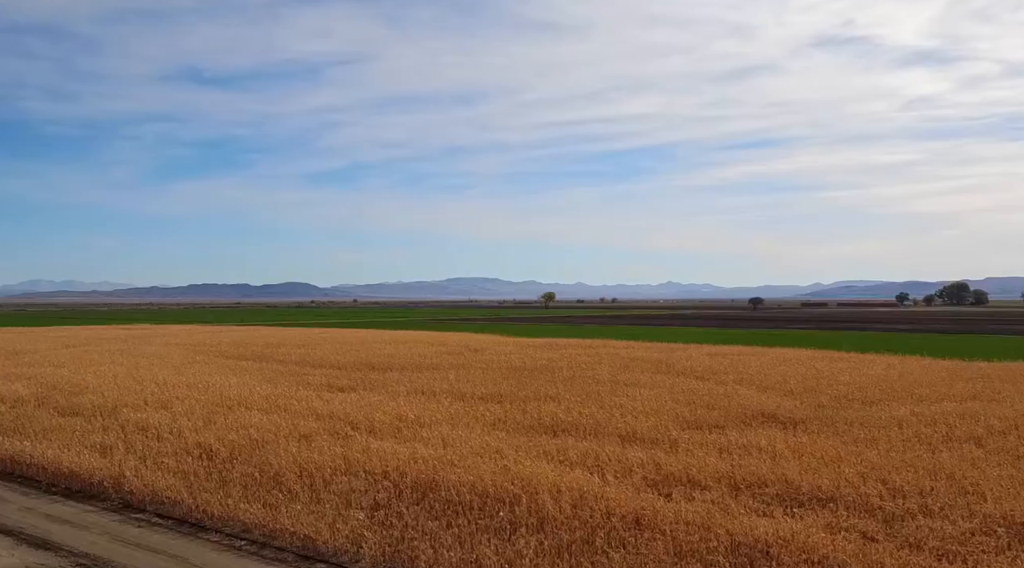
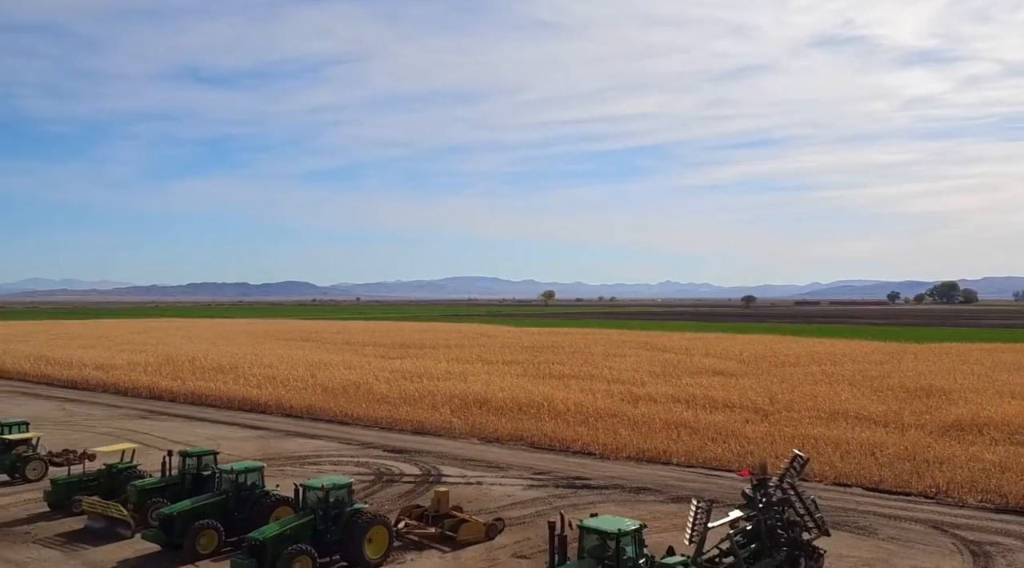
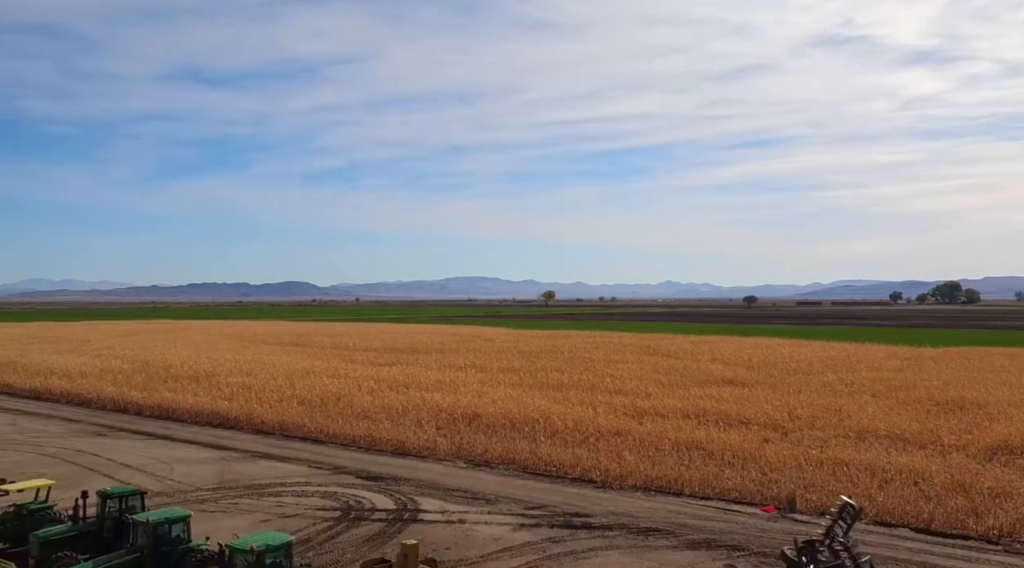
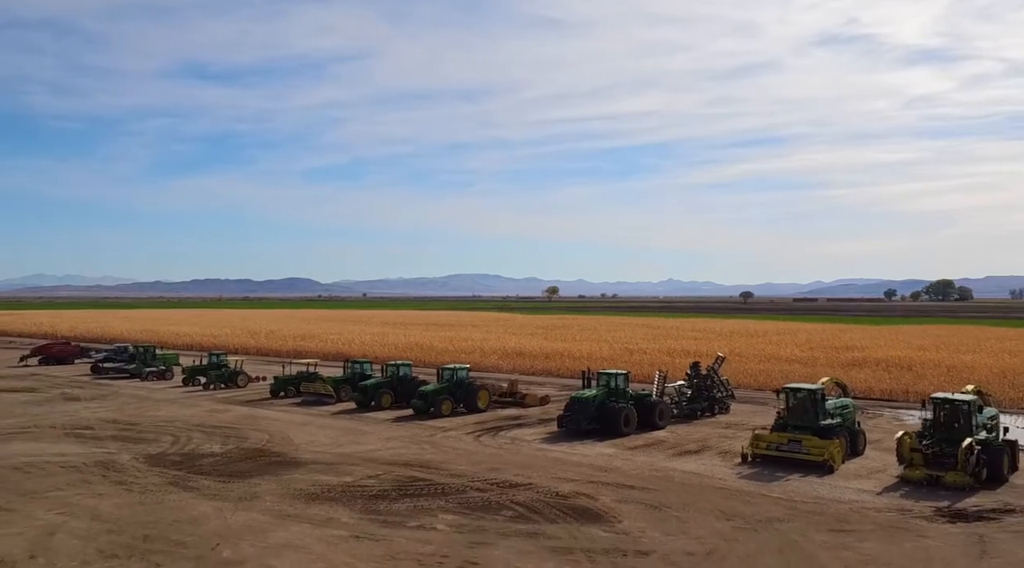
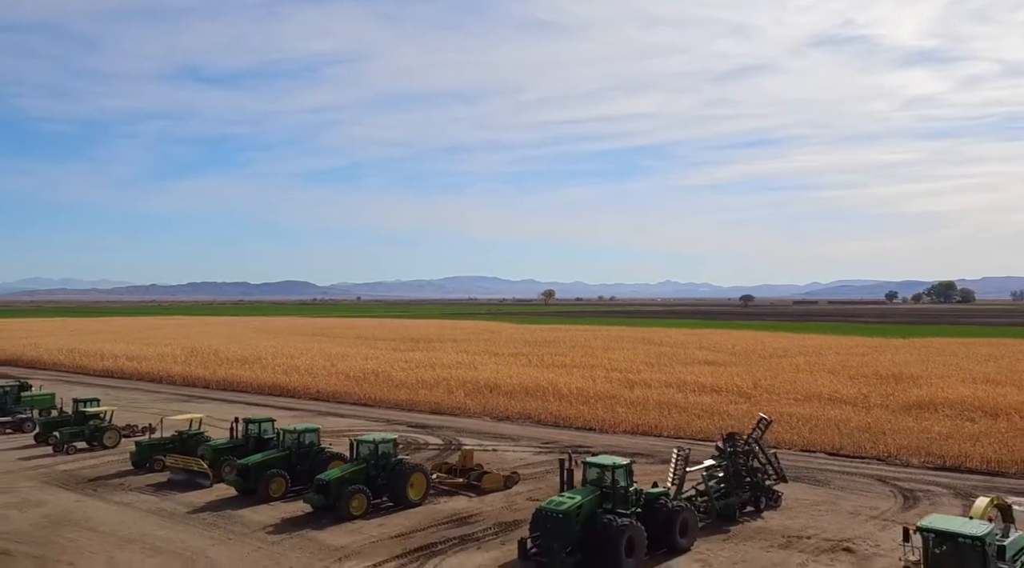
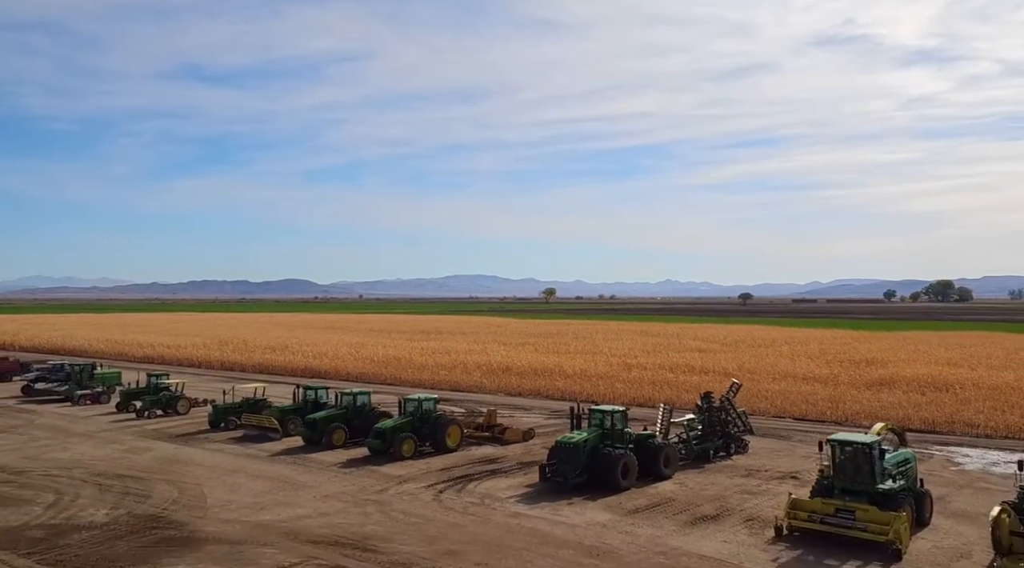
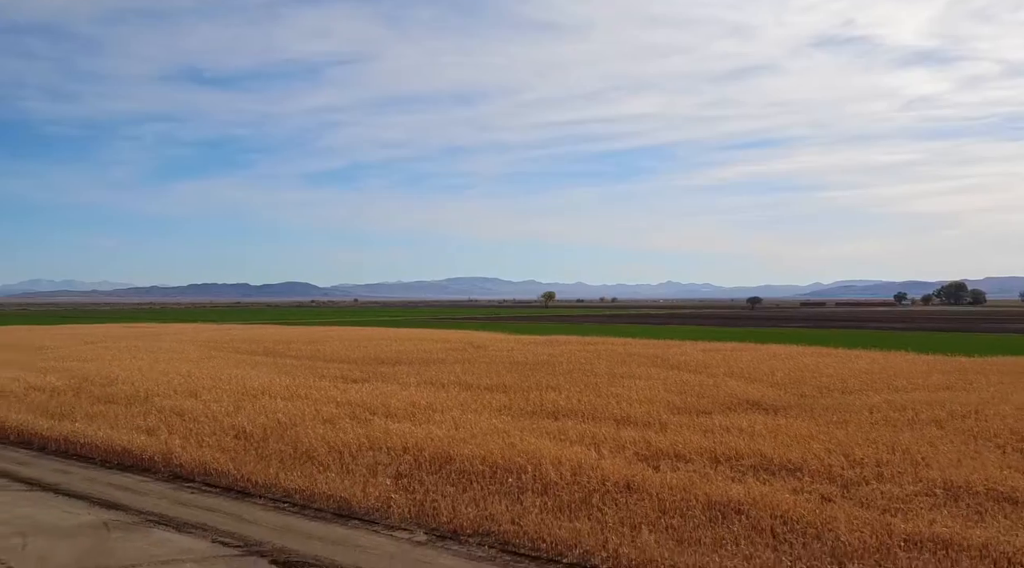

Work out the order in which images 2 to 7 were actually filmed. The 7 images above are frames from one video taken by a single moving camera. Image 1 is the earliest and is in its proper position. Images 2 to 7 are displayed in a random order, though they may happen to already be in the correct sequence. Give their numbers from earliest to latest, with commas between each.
7, 3, 2, 5, 6, 4
